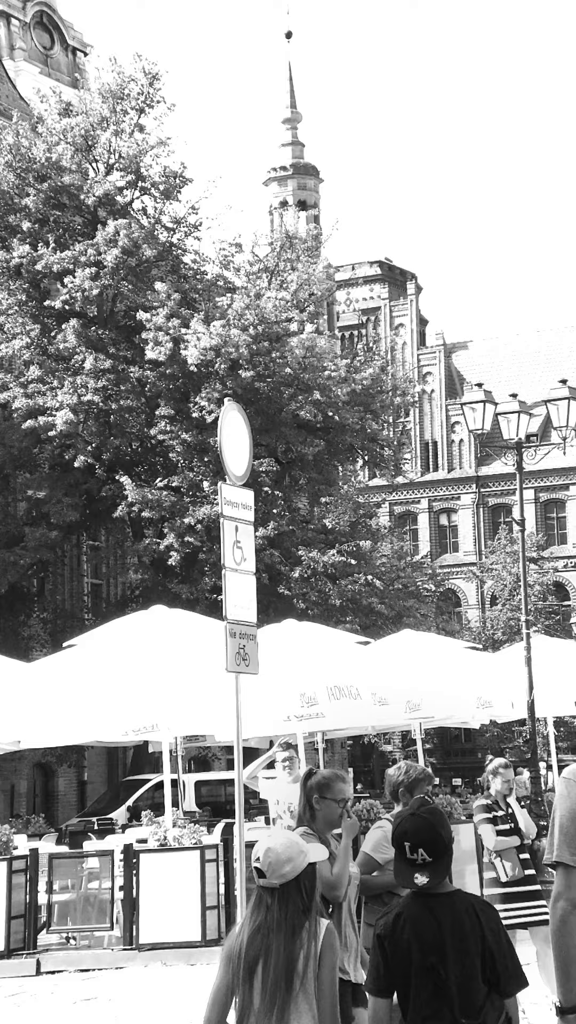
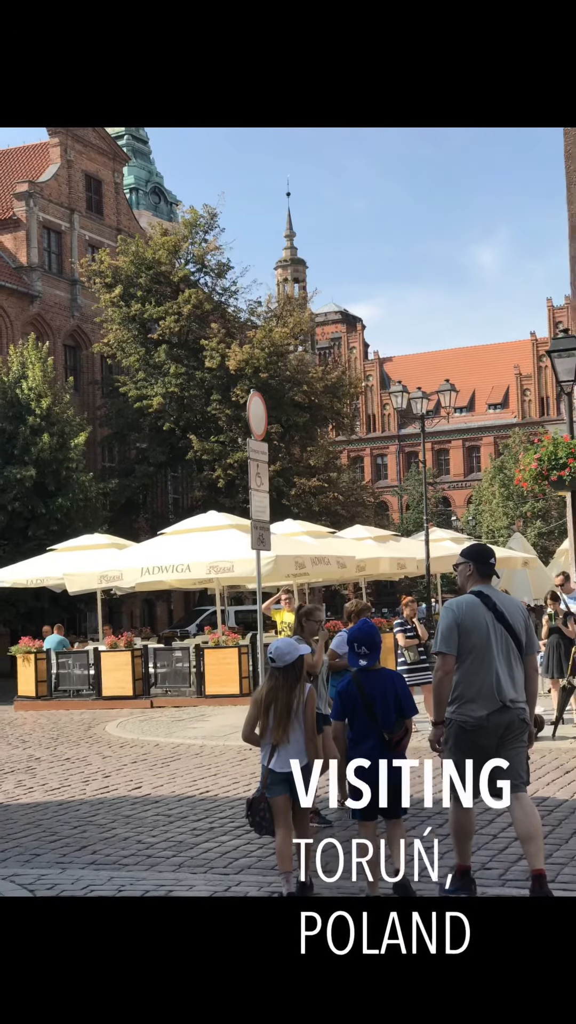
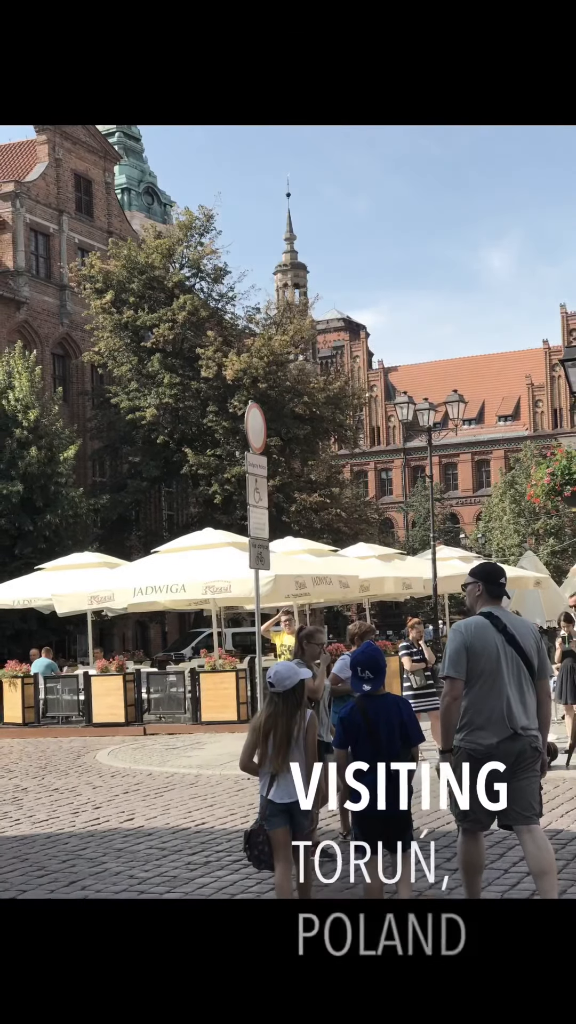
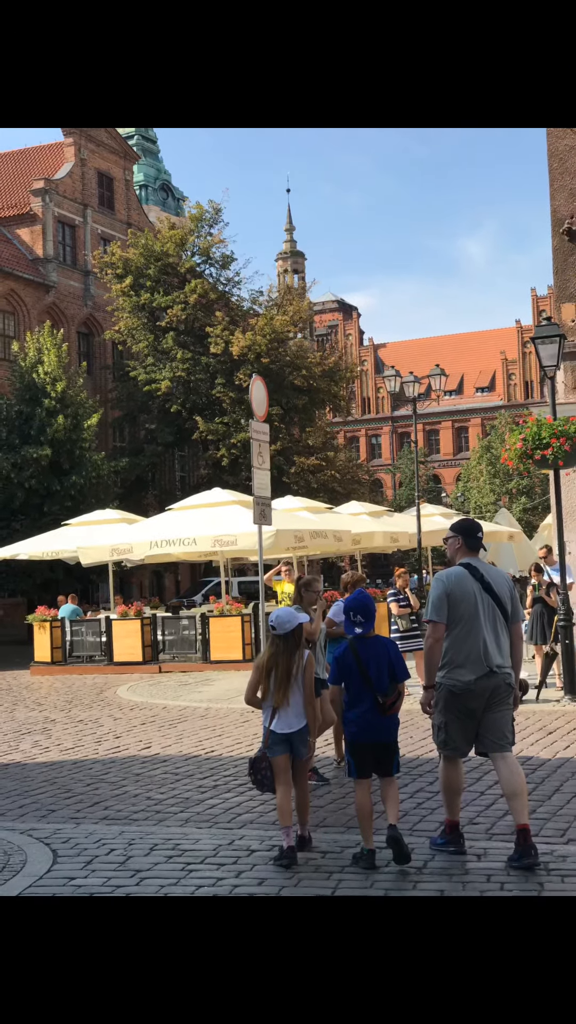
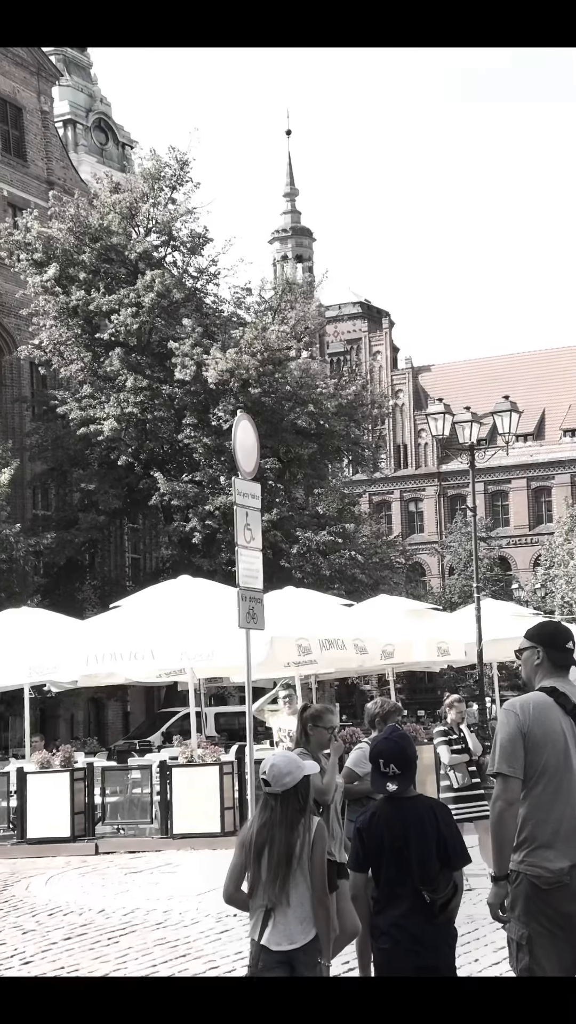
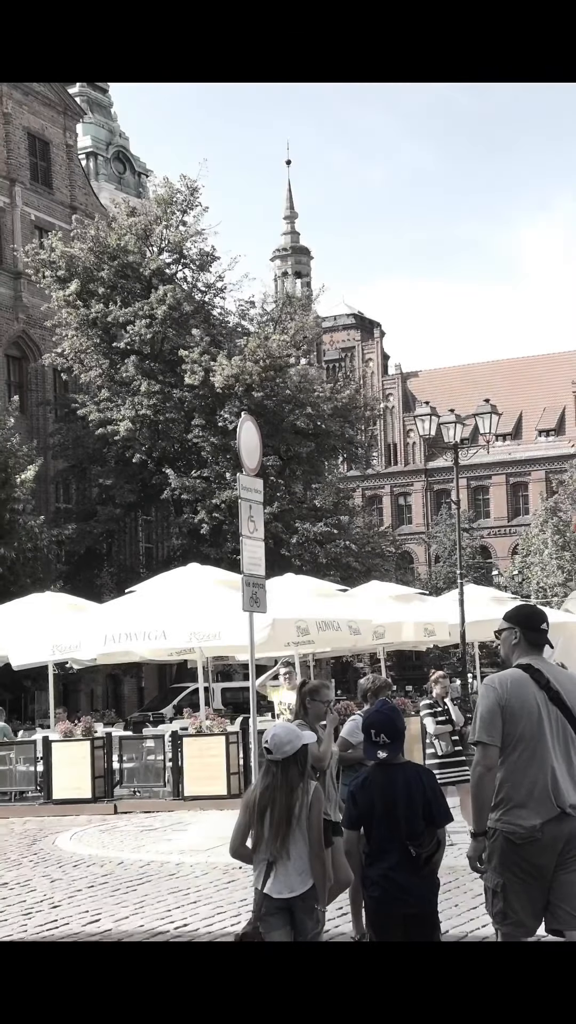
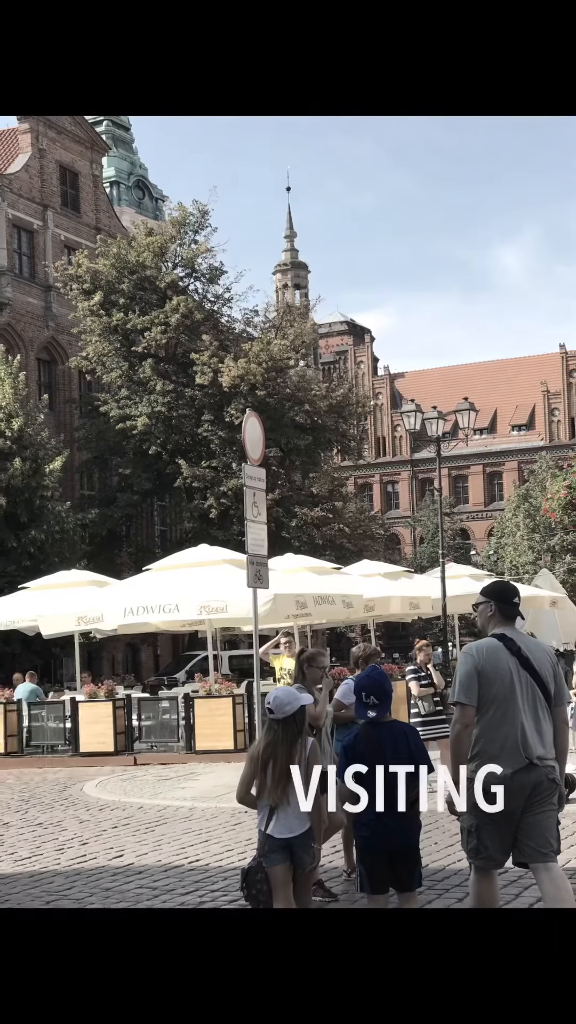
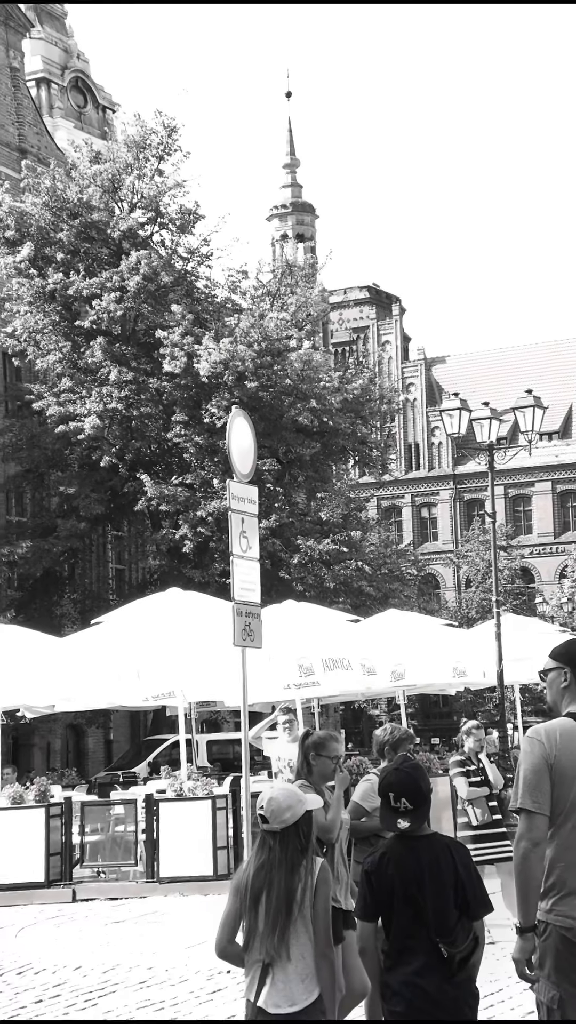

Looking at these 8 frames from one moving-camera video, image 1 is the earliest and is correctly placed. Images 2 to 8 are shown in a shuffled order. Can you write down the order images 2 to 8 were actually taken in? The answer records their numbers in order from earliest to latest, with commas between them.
8, 5, 6, 7, 3, 2, 4
